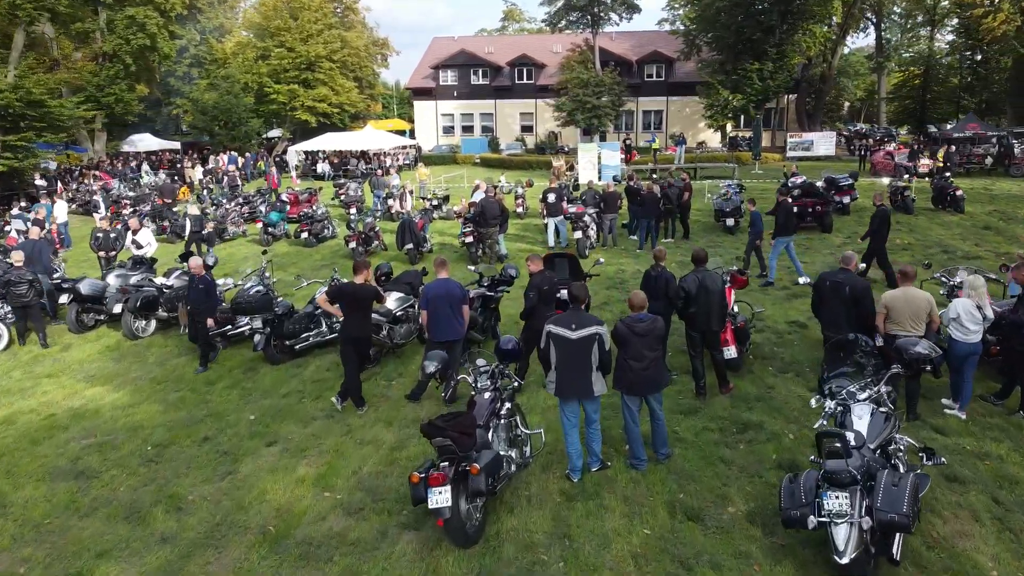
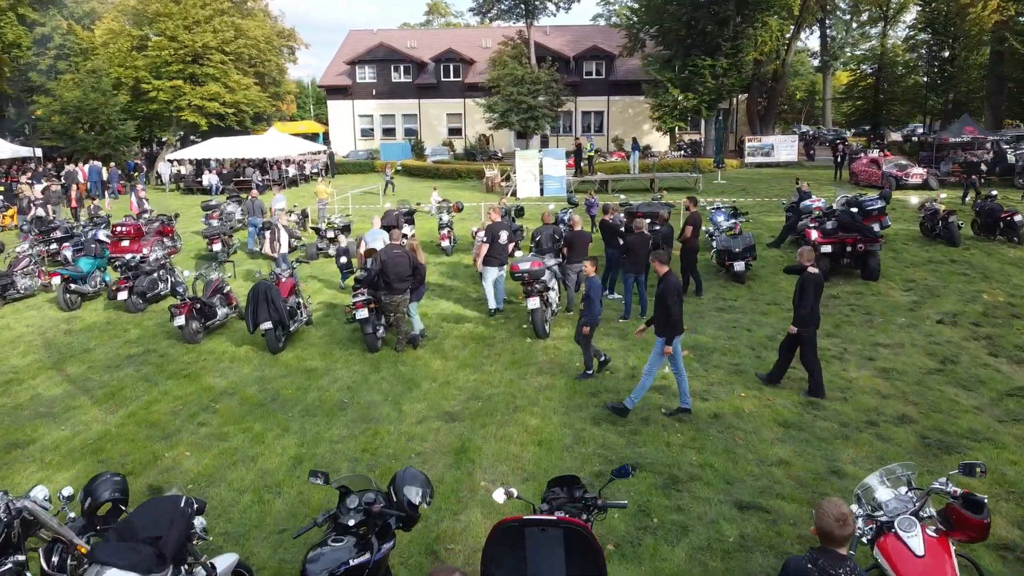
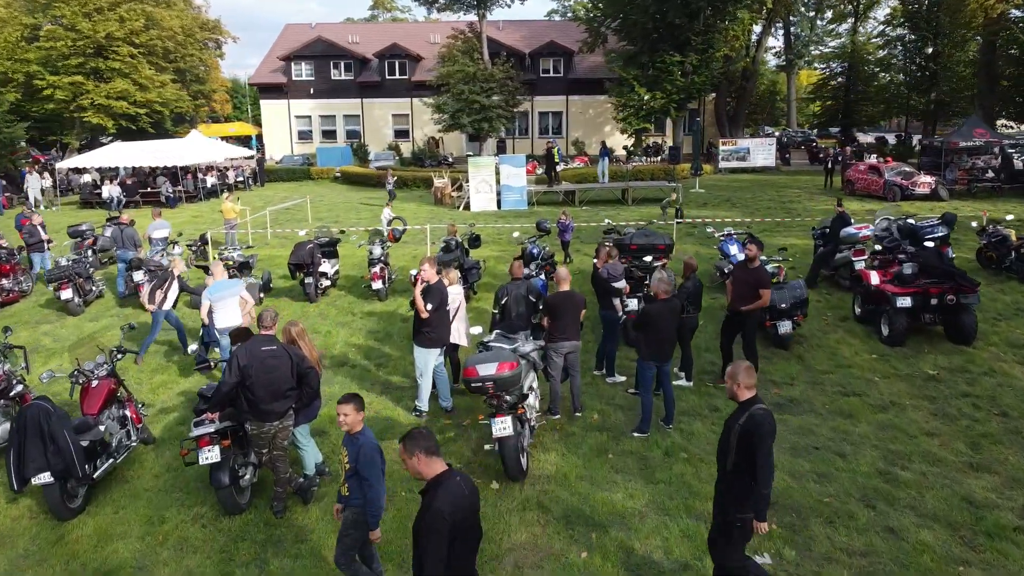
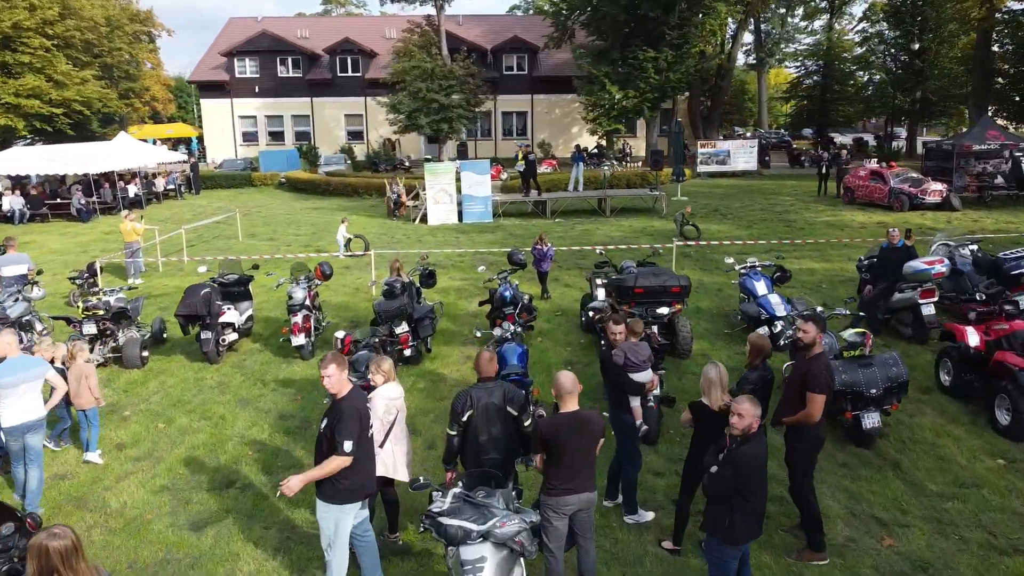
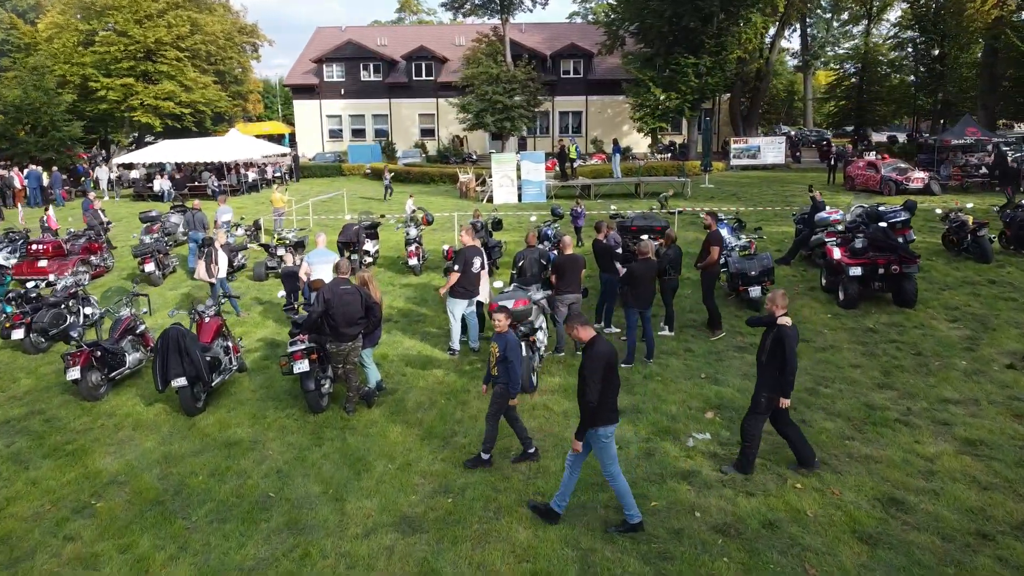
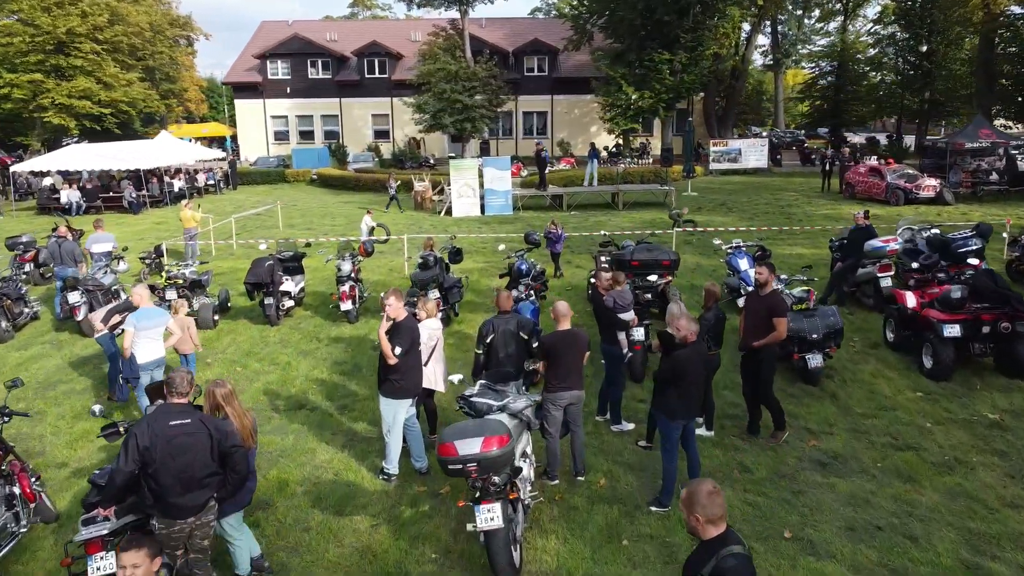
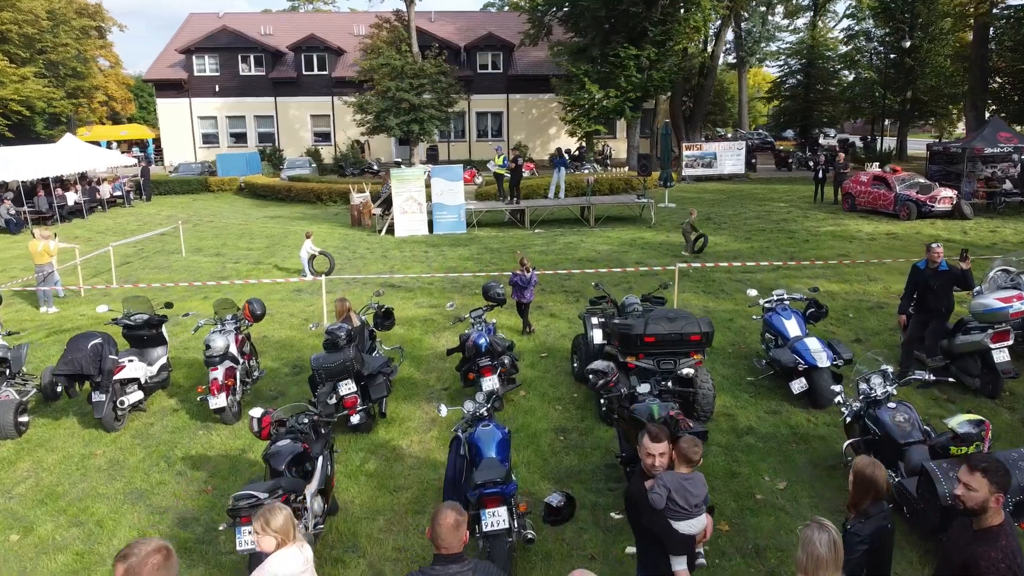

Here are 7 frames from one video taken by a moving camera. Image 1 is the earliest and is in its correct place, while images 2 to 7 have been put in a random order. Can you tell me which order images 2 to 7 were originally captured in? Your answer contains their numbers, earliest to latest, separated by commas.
2, 5, 3, 6, 4, 7
